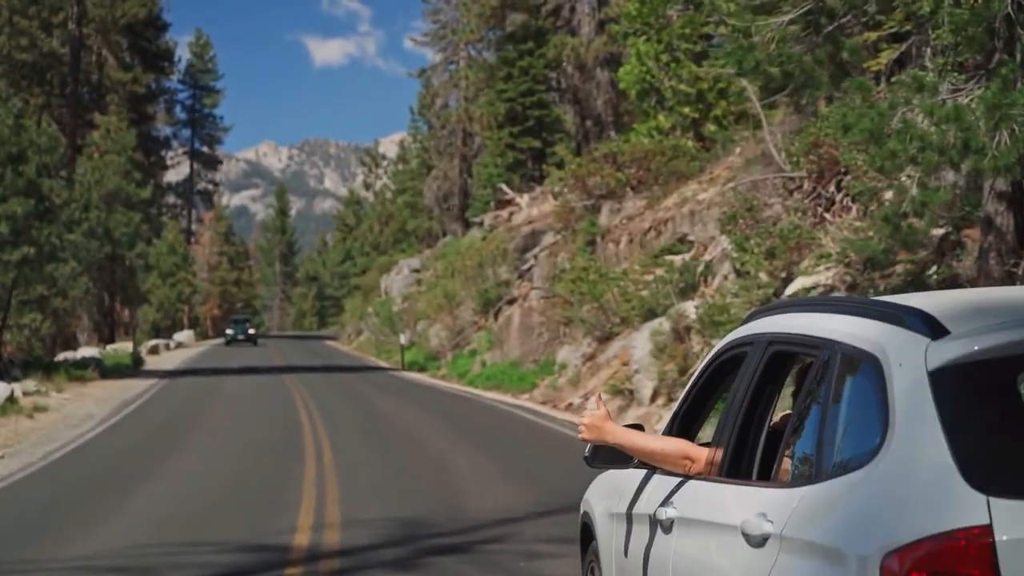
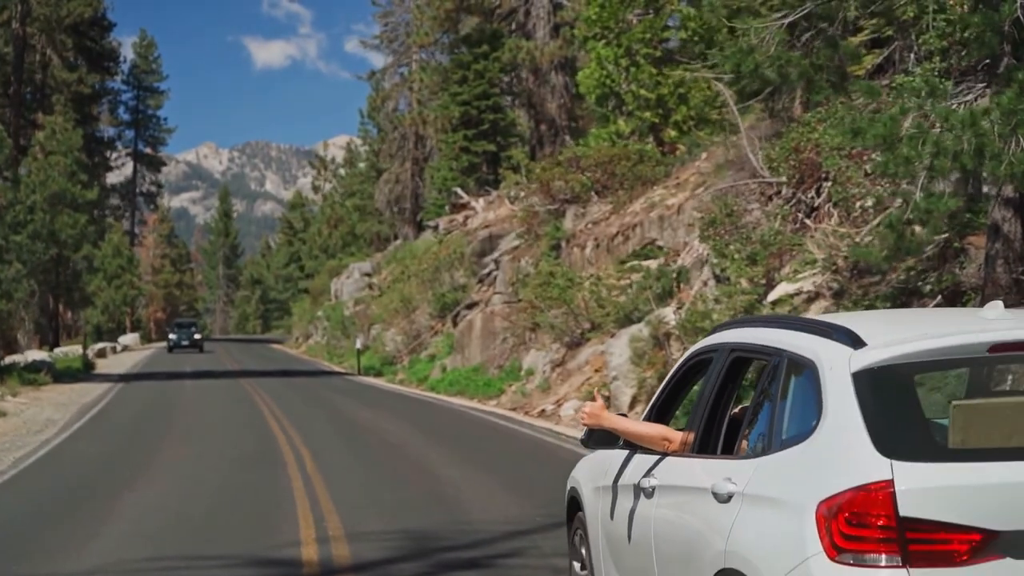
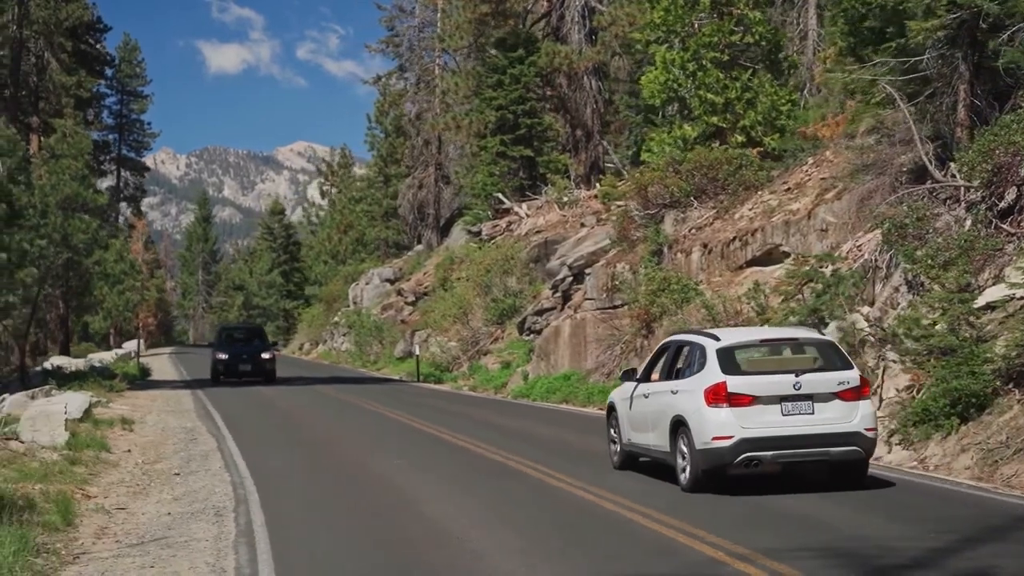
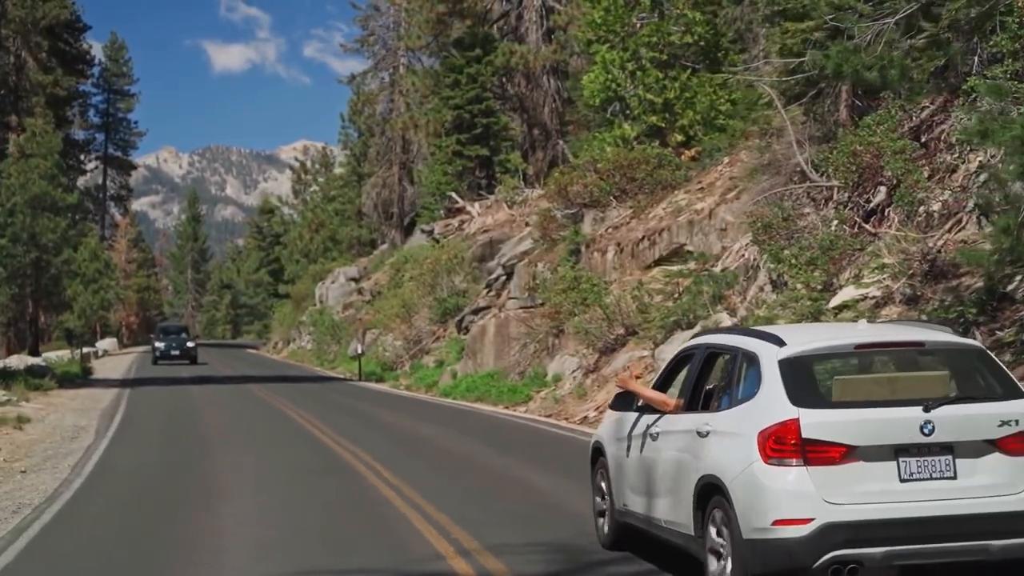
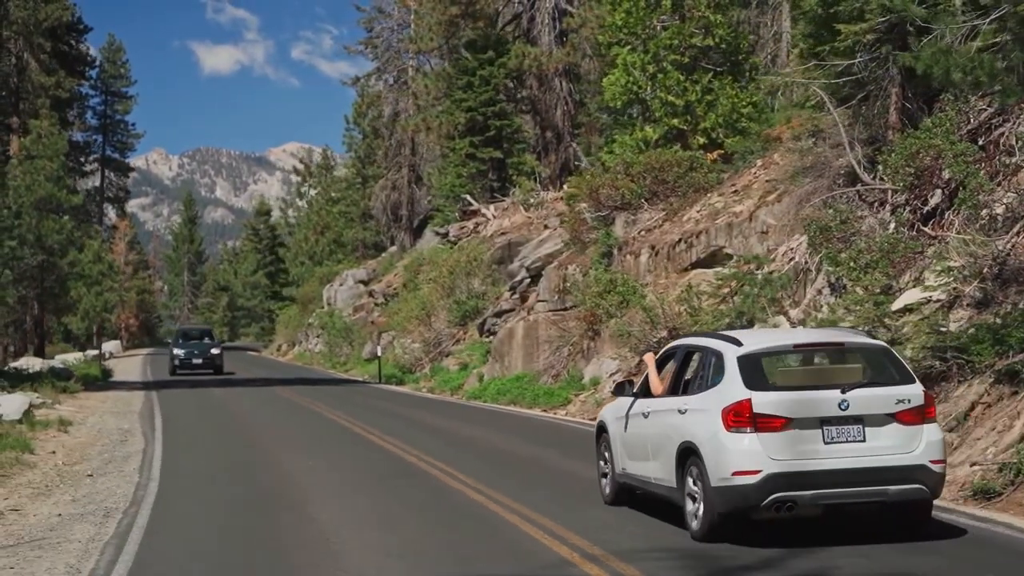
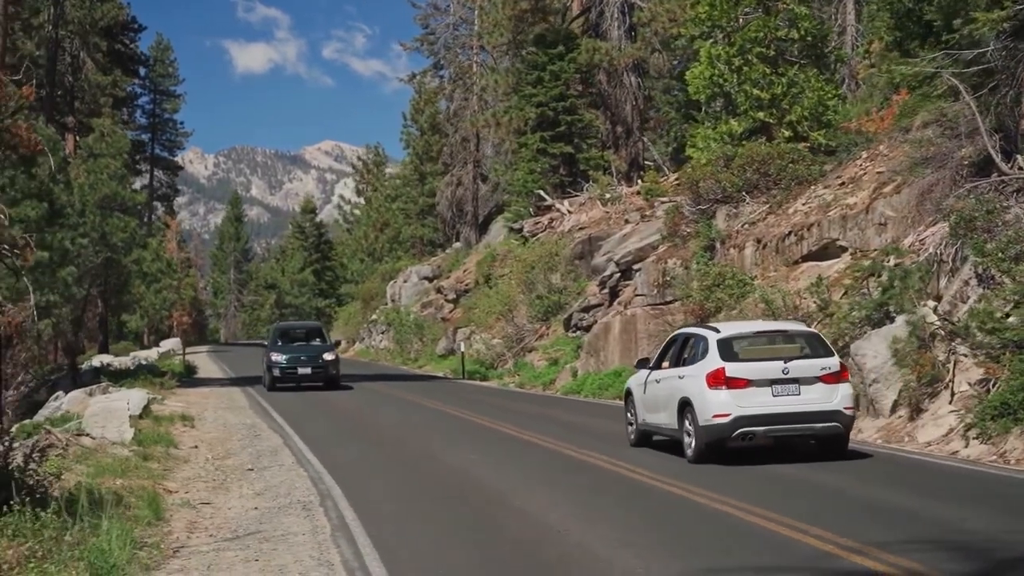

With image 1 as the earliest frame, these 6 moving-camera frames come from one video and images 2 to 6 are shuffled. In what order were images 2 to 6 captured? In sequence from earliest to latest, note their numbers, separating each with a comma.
2, 4, 5, 3, 6
